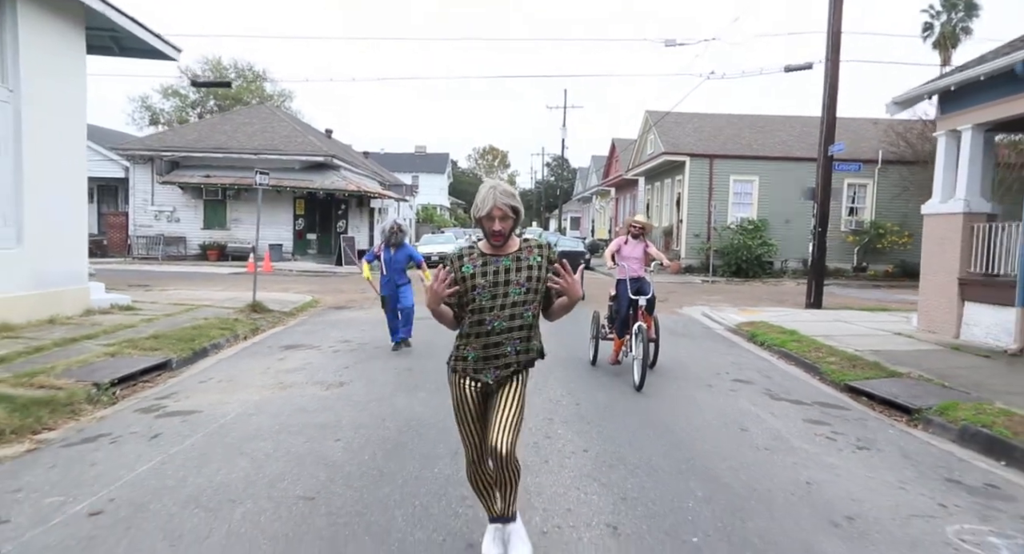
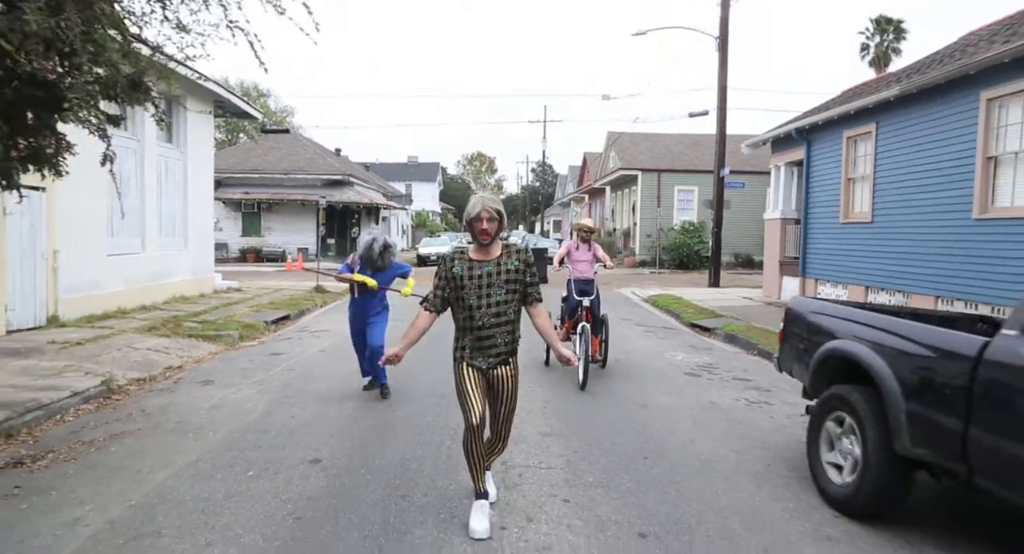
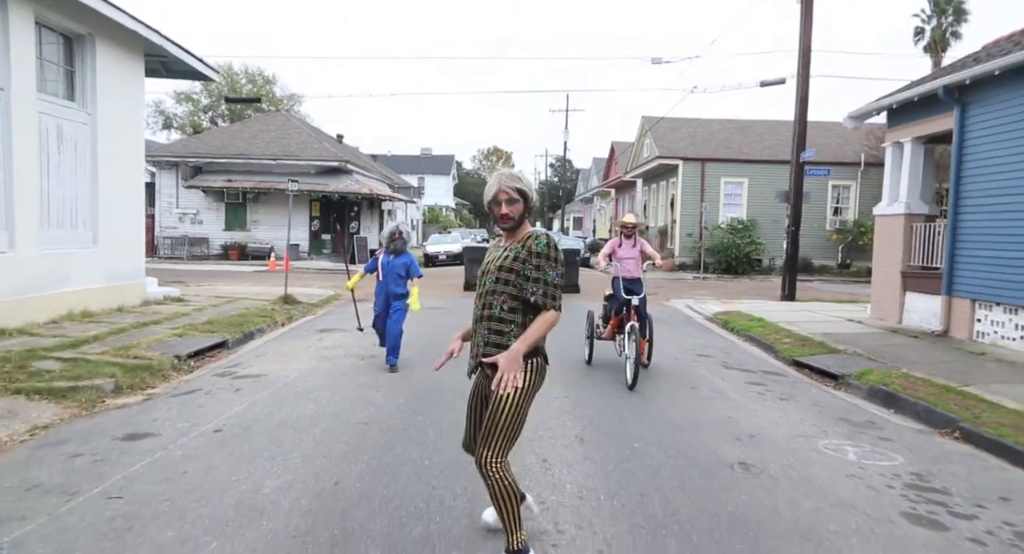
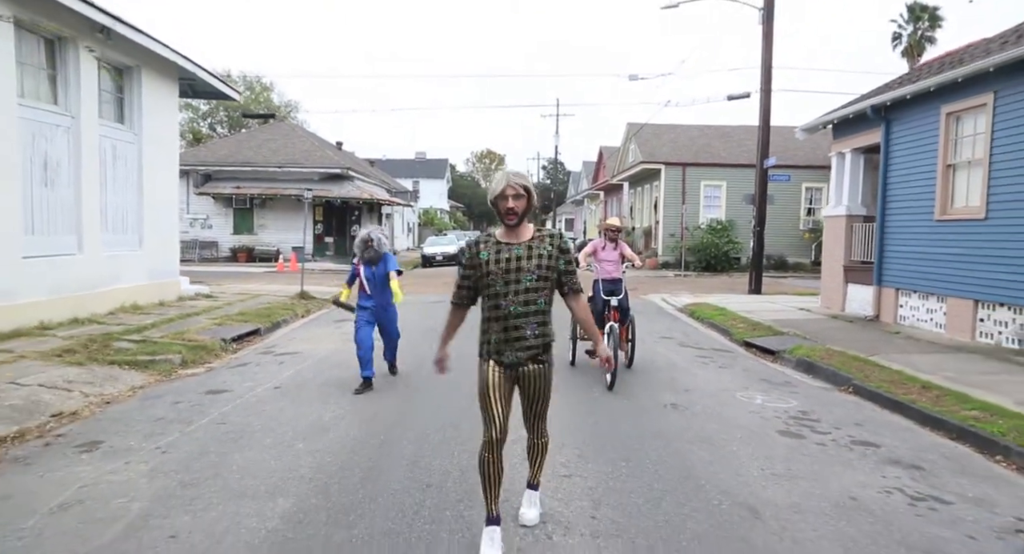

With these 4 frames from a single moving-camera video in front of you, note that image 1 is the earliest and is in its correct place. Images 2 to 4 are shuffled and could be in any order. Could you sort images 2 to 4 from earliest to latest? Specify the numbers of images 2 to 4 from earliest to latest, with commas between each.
3, 4, 2
